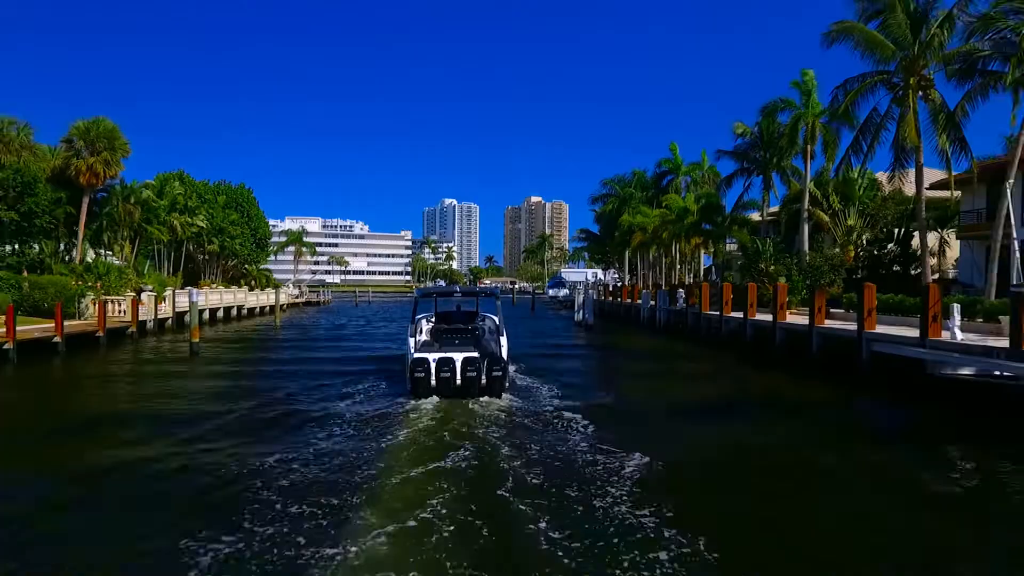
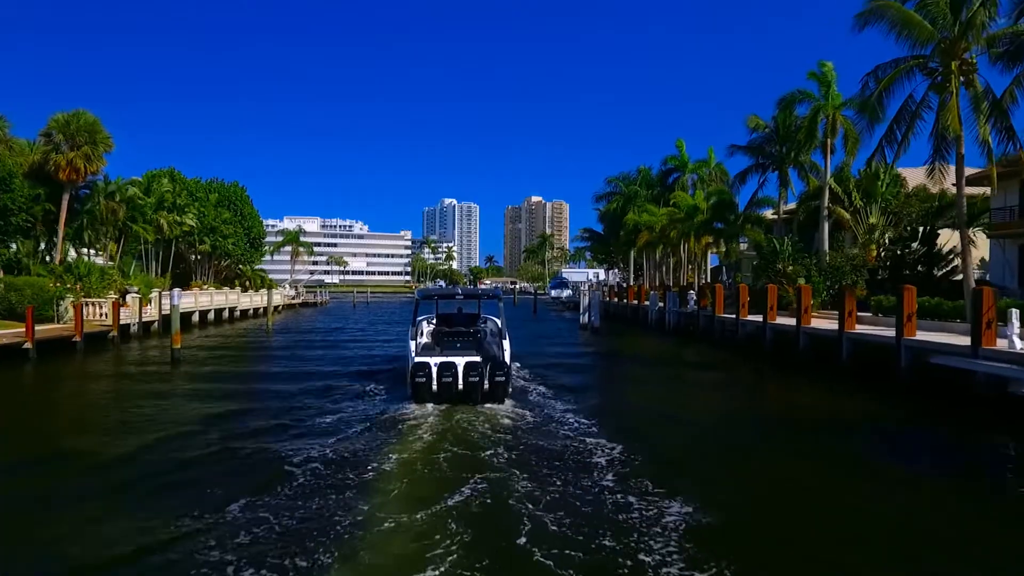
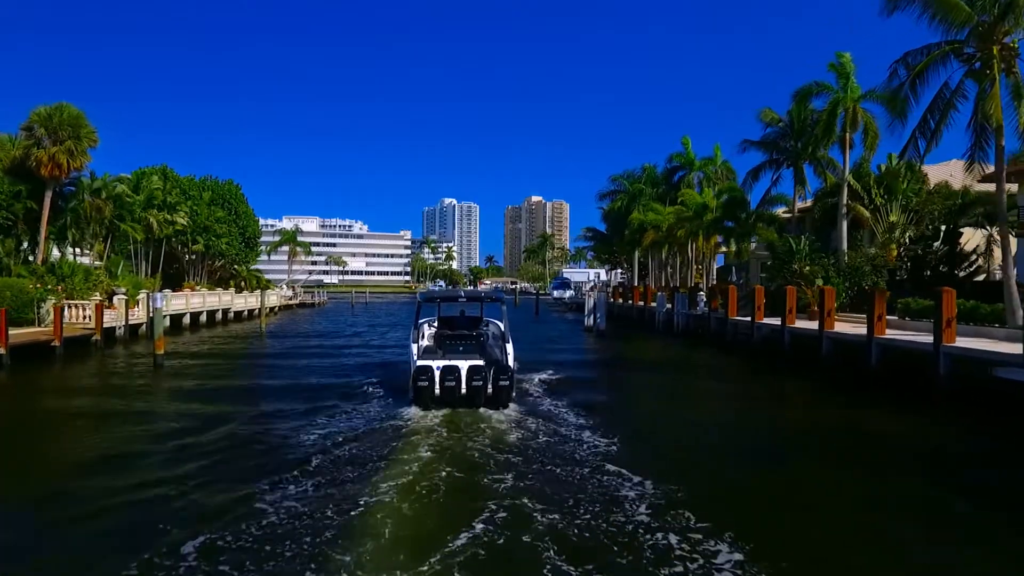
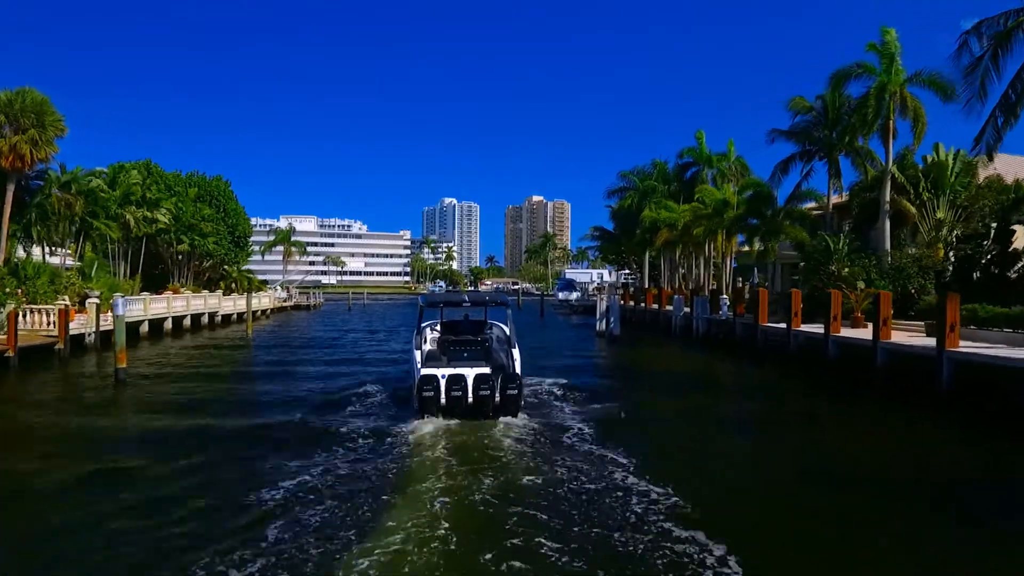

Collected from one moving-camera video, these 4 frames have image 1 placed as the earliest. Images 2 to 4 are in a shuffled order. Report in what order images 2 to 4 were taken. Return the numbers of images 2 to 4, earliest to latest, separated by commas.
2, 3, 4
